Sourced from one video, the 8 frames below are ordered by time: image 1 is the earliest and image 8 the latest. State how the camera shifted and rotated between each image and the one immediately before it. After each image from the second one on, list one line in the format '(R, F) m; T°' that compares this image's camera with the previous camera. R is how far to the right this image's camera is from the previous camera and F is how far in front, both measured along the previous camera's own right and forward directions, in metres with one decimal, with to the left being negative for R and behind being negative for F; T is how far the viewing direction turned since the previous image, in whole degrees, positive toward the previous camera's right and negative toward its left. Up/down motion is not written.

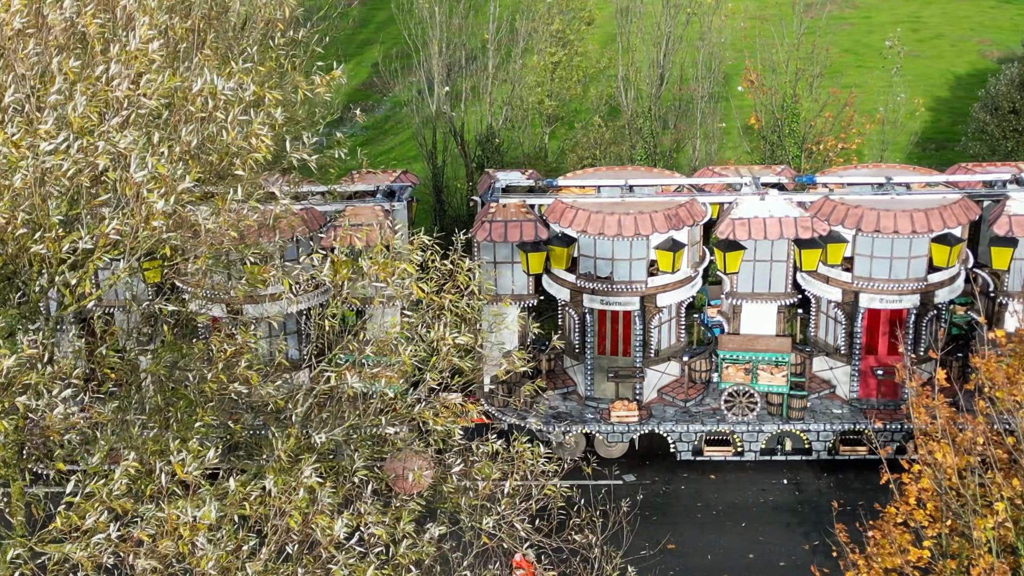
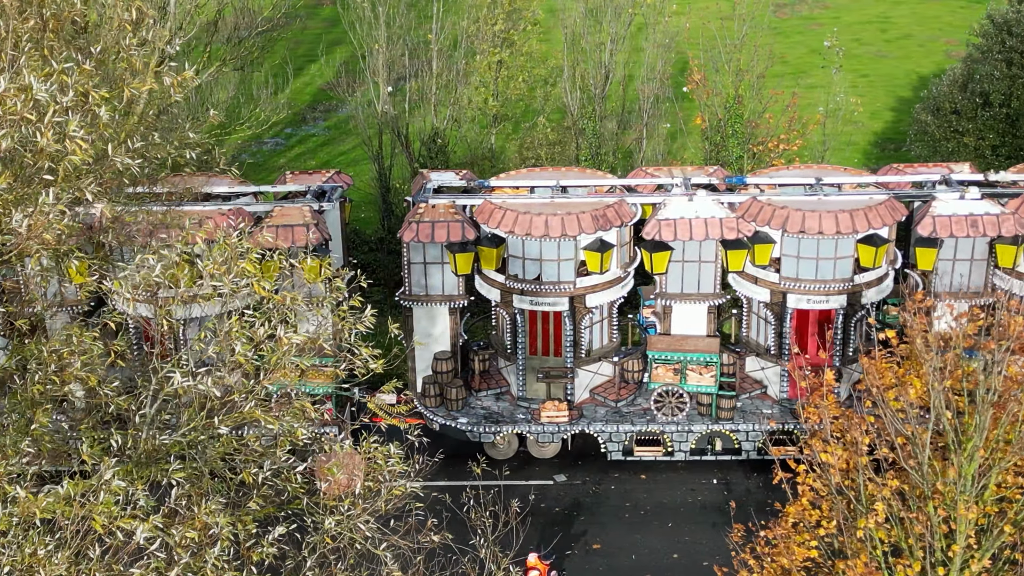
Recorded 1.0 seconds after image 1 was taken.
(+0.5, 0.0) m; +1°
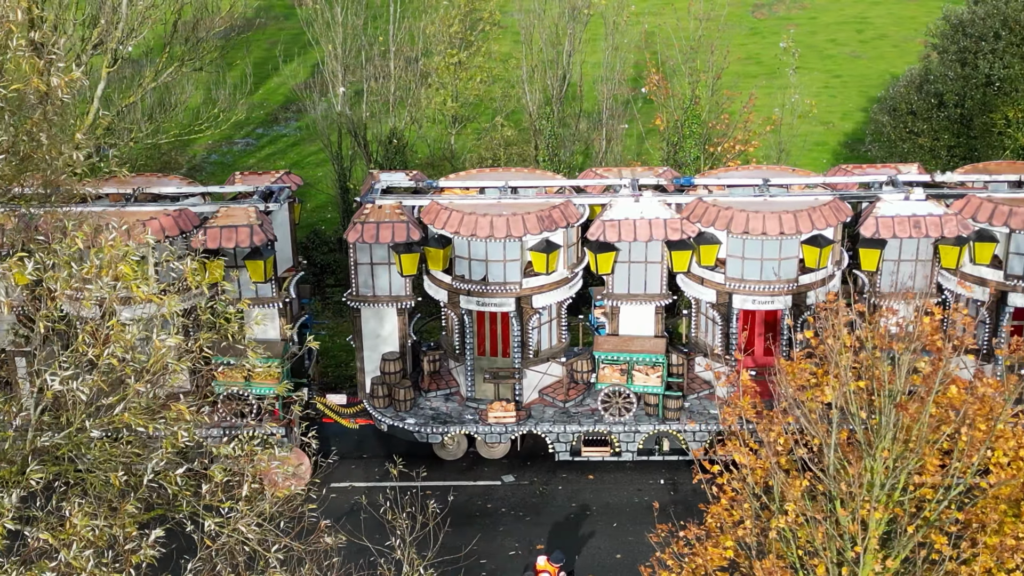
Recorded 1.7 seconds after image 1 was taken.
(+0.4, 0.0) m; +1°
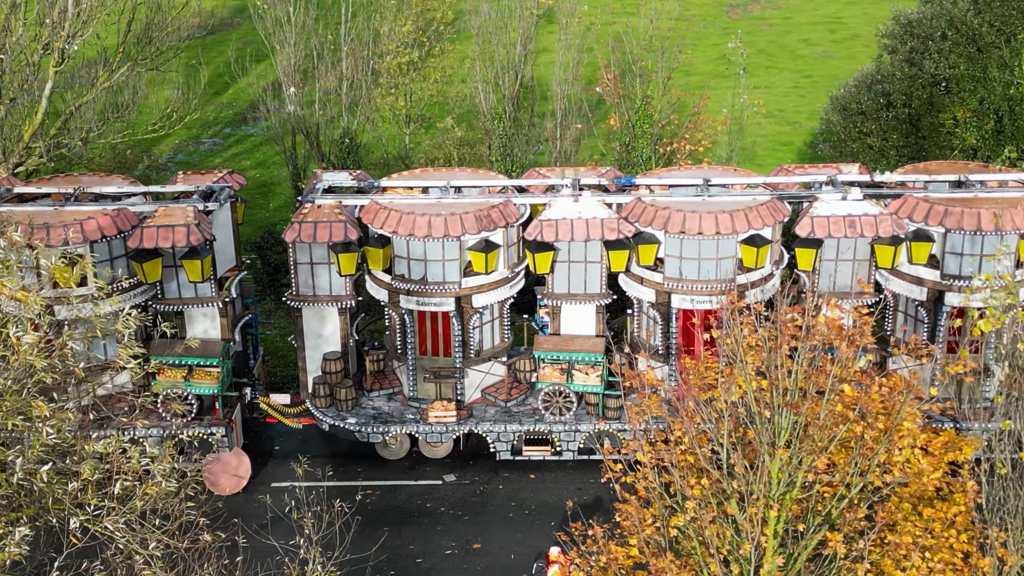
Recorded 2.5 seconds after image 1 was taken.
(+0.4, 0.0) m; +1°
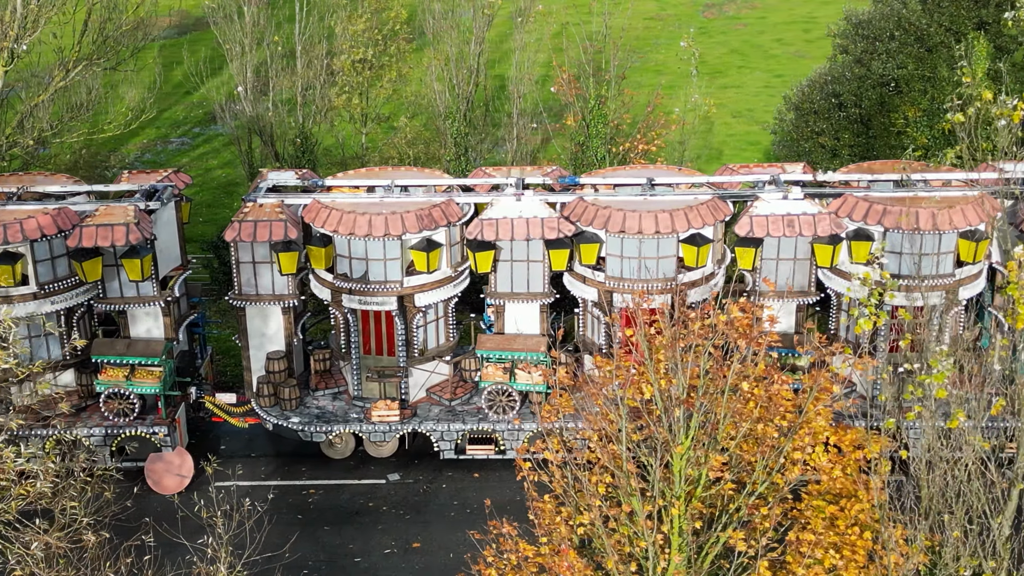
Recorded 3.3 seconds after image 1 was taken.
(+0.4, 0.0) m; +1°
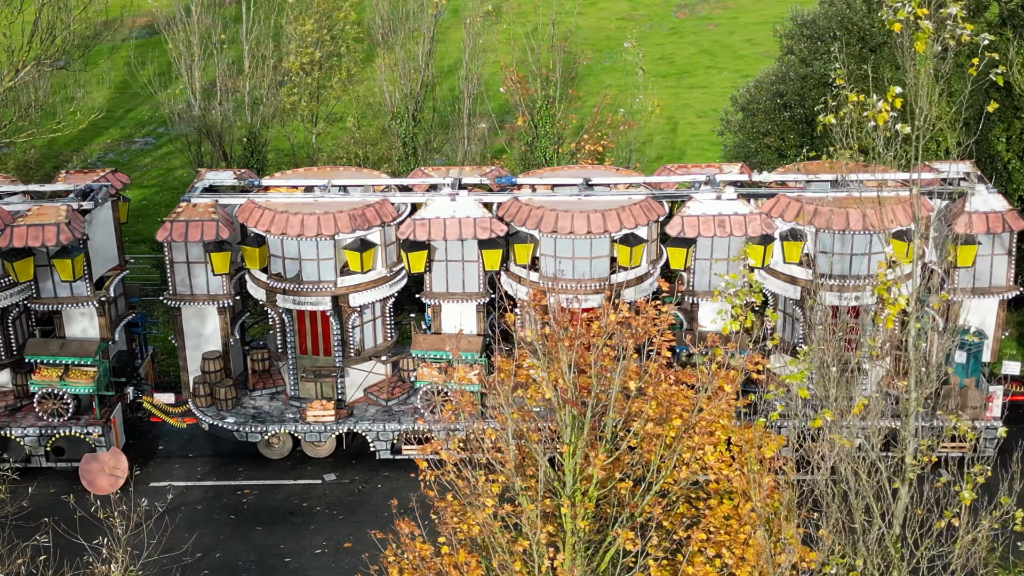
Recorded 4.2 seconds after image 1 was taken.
(+0.5, 0.0) m; +1°
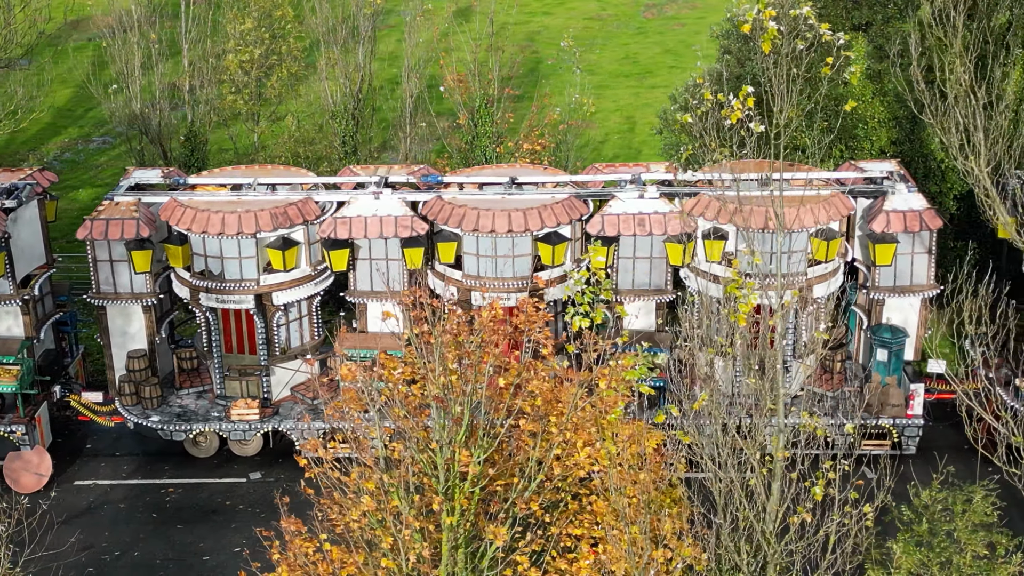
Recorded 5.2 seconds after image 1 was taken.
(+0.5, 0.0) m; +1°
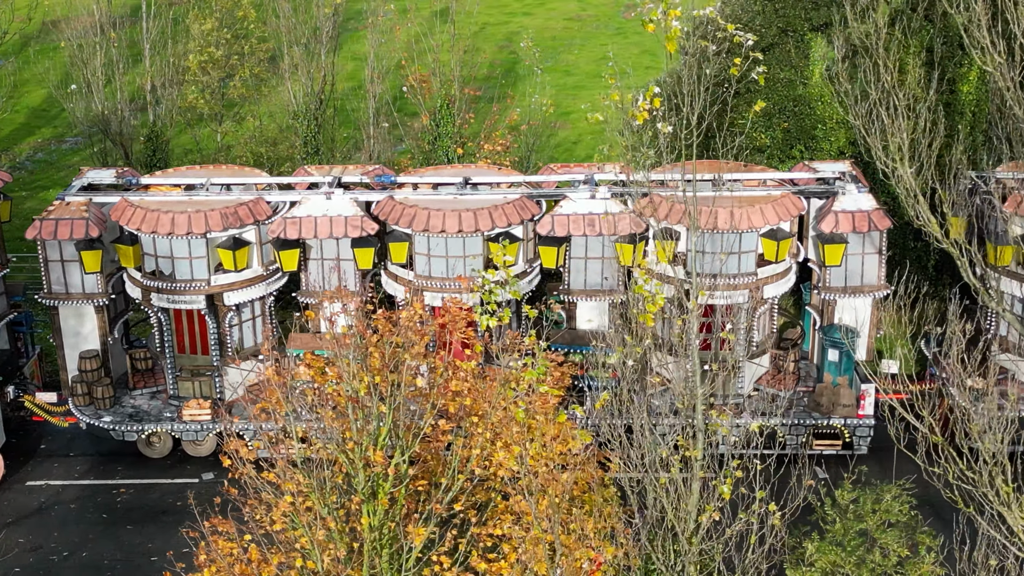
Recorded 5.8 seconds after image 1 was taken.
(+0.3, 0.0) m; +1°
